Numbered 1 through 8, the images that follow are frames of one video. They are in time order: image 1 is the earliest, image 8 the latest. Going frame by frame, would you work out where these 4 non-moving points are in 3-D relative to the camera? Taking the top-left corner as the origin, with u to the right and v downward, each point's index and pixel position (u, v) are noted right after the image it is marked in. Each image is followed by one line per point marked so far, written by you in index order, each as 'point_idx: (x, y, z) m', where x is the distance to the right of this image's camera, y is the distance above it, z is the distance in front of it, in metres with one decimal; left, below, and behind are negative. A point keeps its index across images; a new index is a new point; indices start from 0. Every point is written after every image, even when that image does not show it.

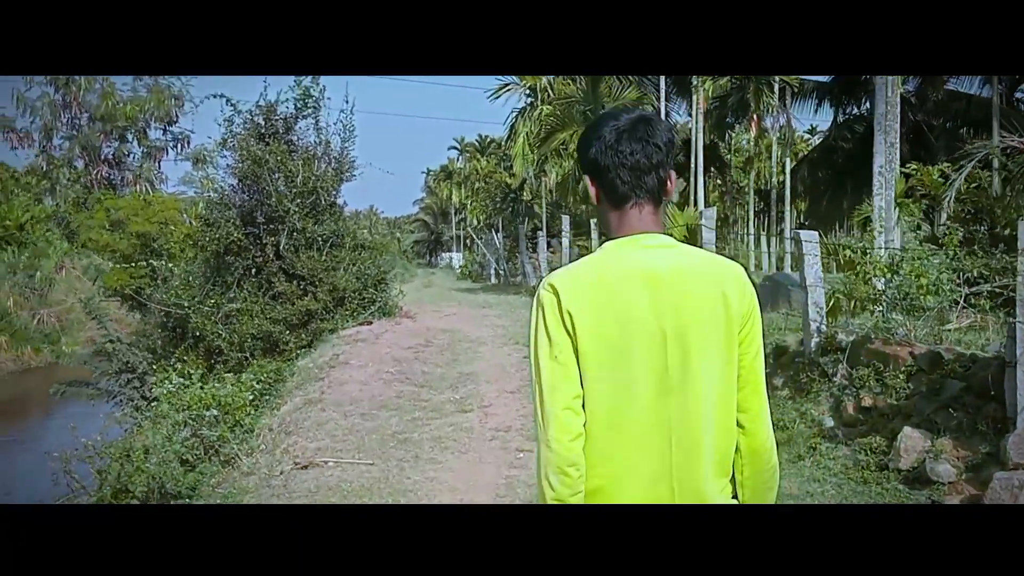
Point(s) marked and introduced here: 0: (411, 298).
0: (-0.7, -0.1, +4.7) m
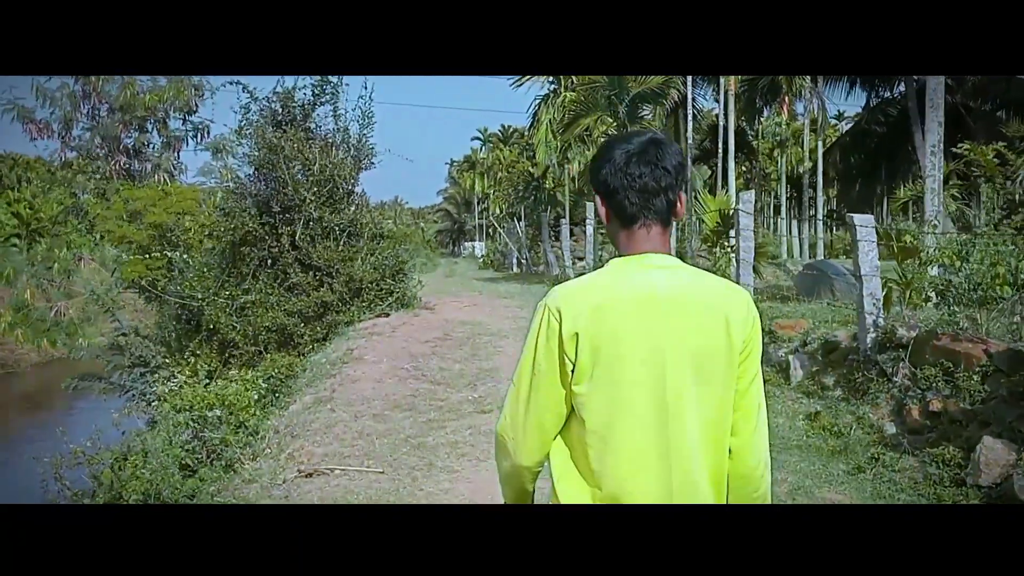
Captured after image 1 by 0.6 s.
0: (-0.6, 0.0, +4.5) m
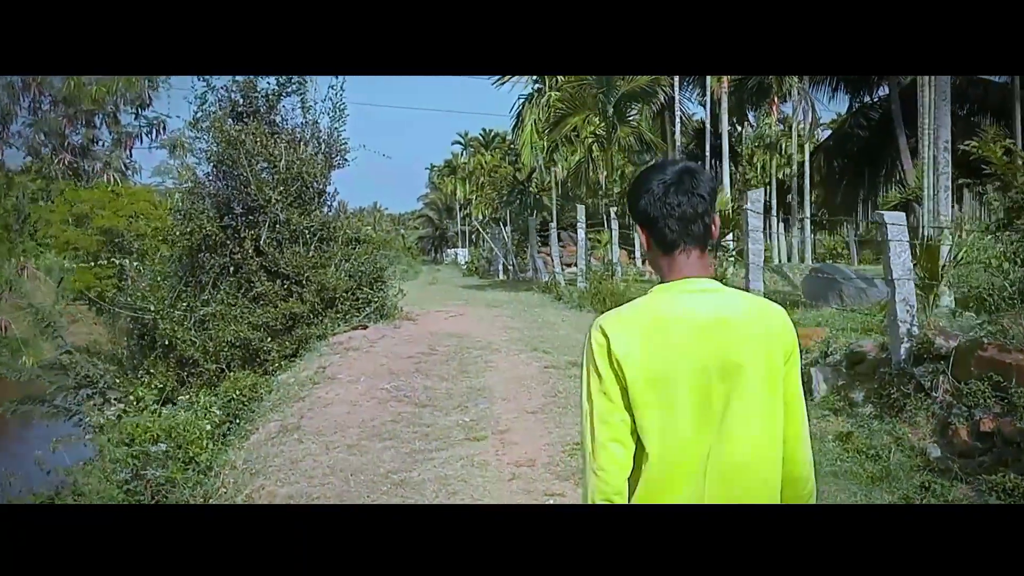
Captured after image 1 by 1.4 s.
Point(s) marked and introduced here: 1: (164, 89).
0: (-0.7, -0.1, +4.2) m
1: (-2.1, +1.2, +3.9) m
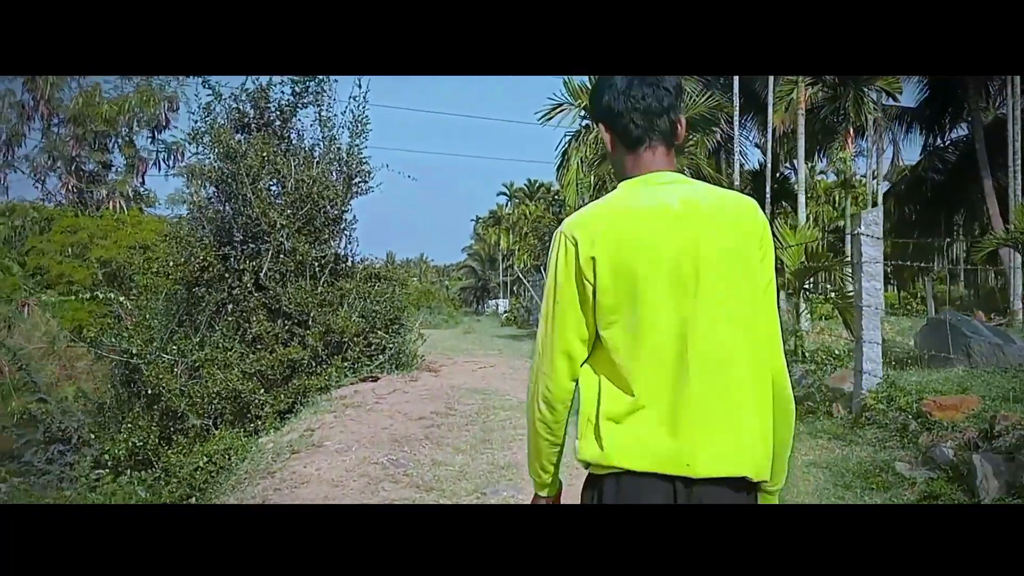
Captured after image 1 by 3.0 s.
0: (-0.4, -0.3, +3.5) m
1: (-1.8, +1.0, +3.5) m
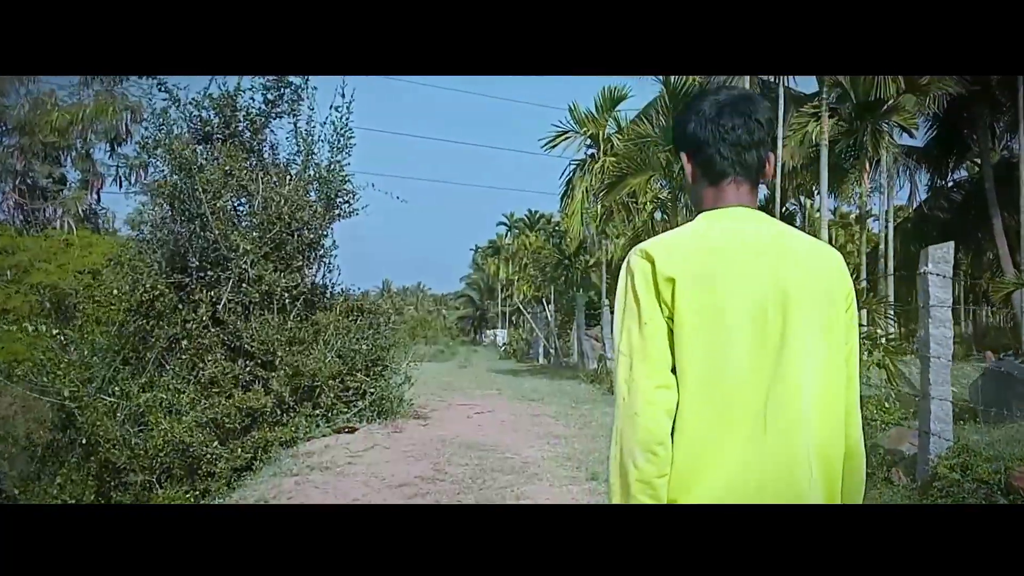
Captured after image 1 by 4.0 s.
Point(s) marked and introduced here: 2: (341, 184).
0: (-0.4, -0.5, +3.1) m
1: (-1.8, +0.8, +3.1) m
2: (-0.8, +0.5, +3.1) m
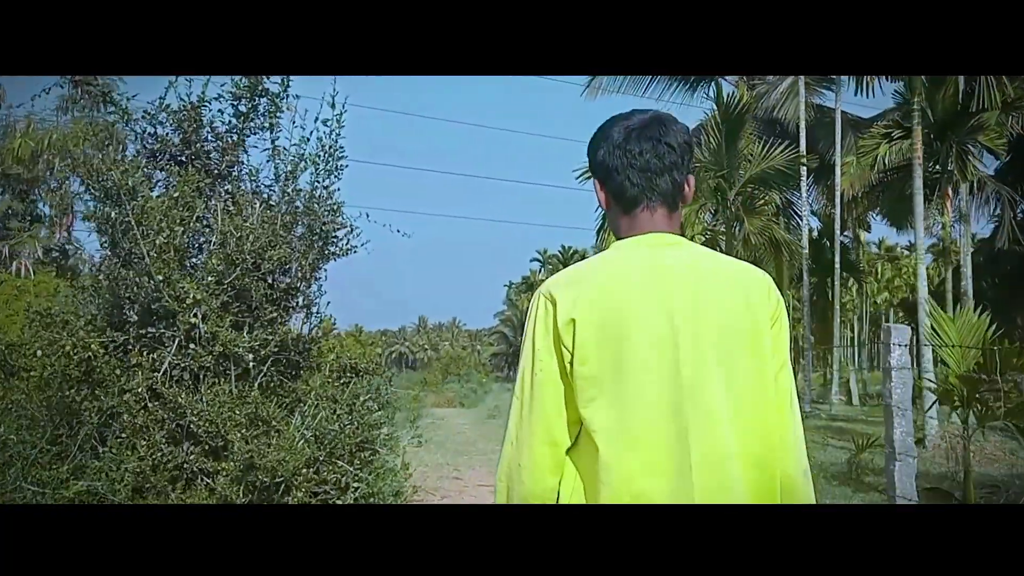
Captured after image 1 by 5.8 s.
0: (-0.3, -0.7, +2.4) m
1: (-1.7, +0.6, +2.6) m
2: (-0.7, +0.3, +2.5) m
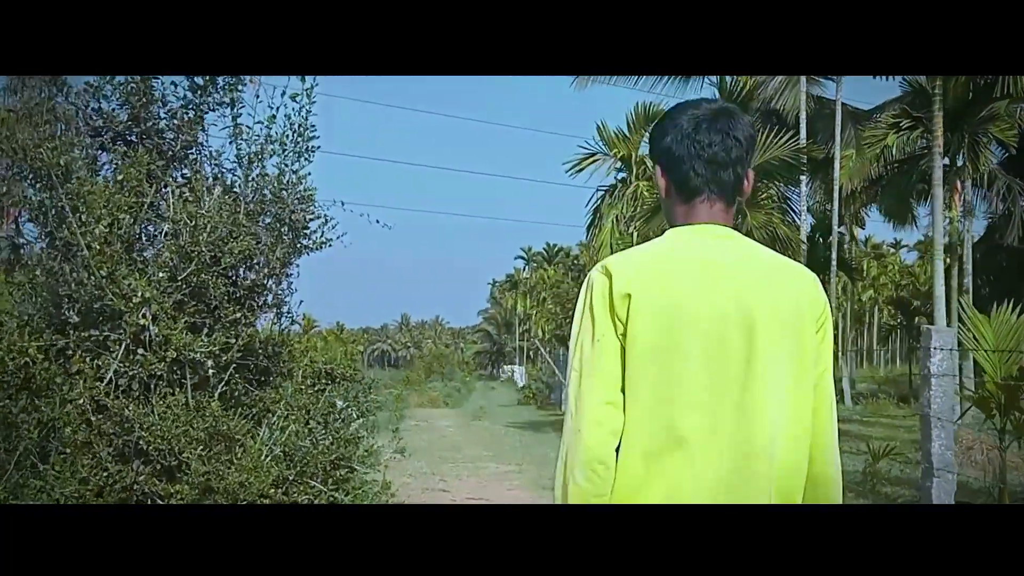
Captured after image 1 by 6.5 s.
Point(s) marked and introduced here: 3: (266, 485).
0: (-0.3, -0.7, +2.2) m
1: (-1.7, +0.6, +2.3) m
2: (-0.8, +0.3, +2.3) m
3: (-0.8, -0.6, +2.2) m
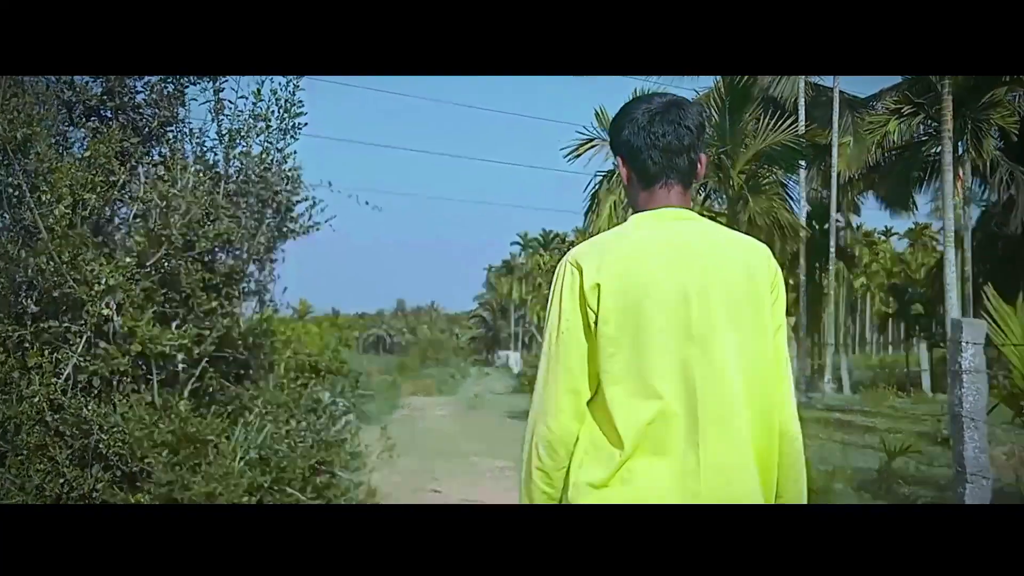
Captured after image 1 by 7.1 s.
0: (-0.3, -0.7, +2.0) m
1: (-1.7, +0.6, +2.1) m
2: (-0.8, +0.3, +2.1) m
3: (-0.8, -0.6, +2.0) m
